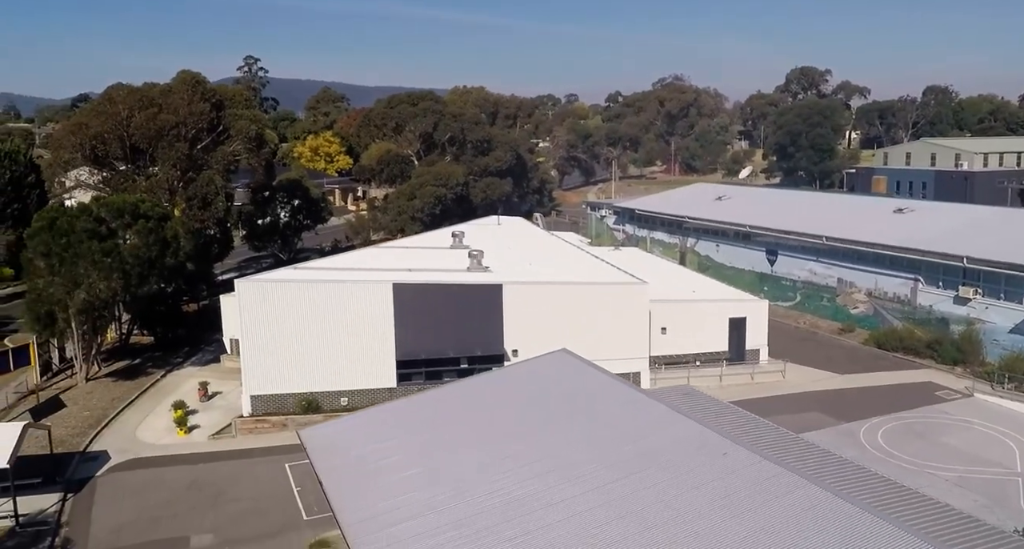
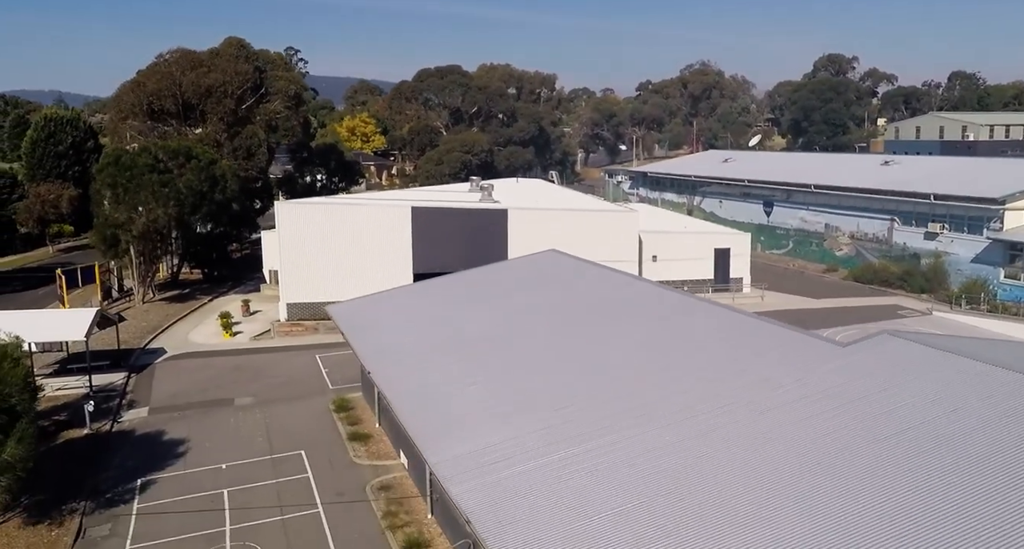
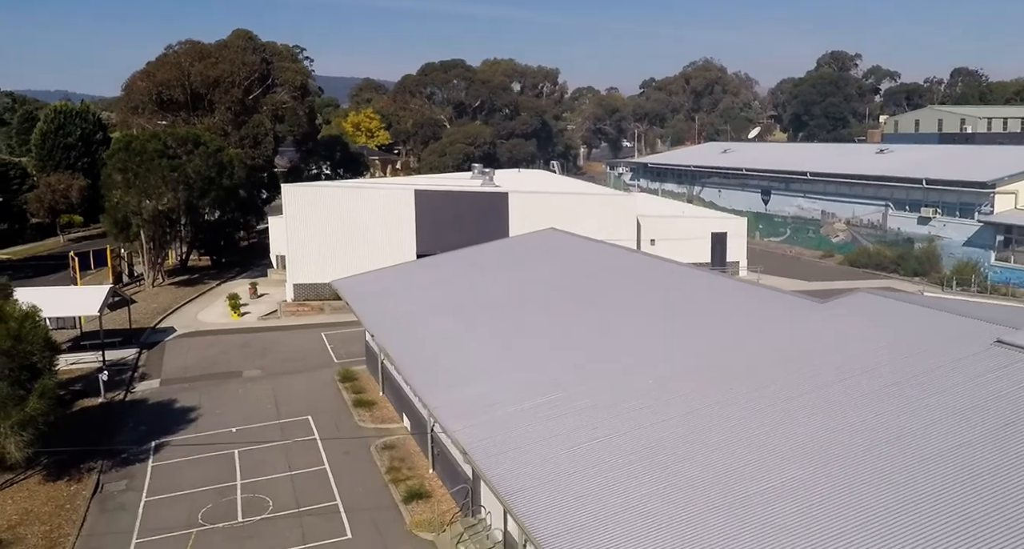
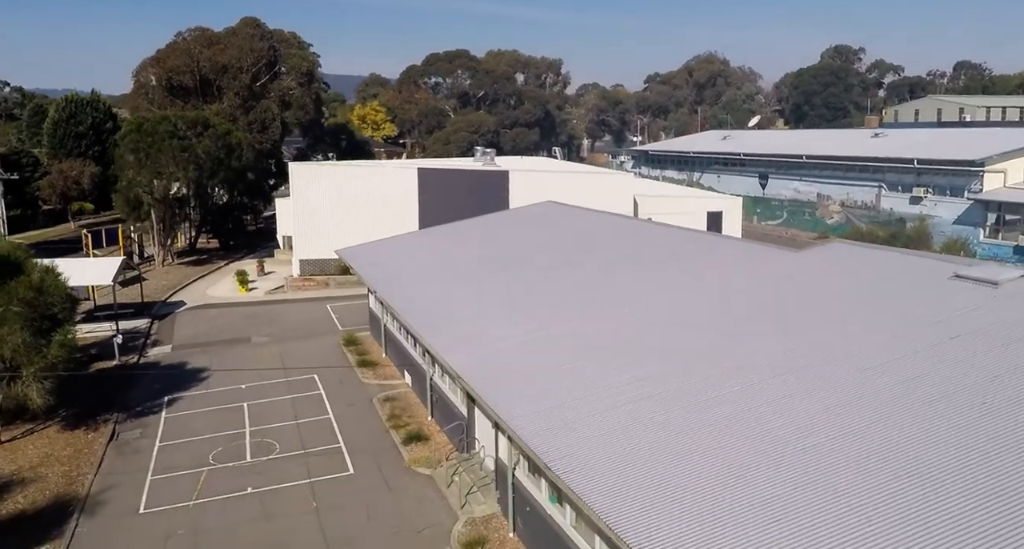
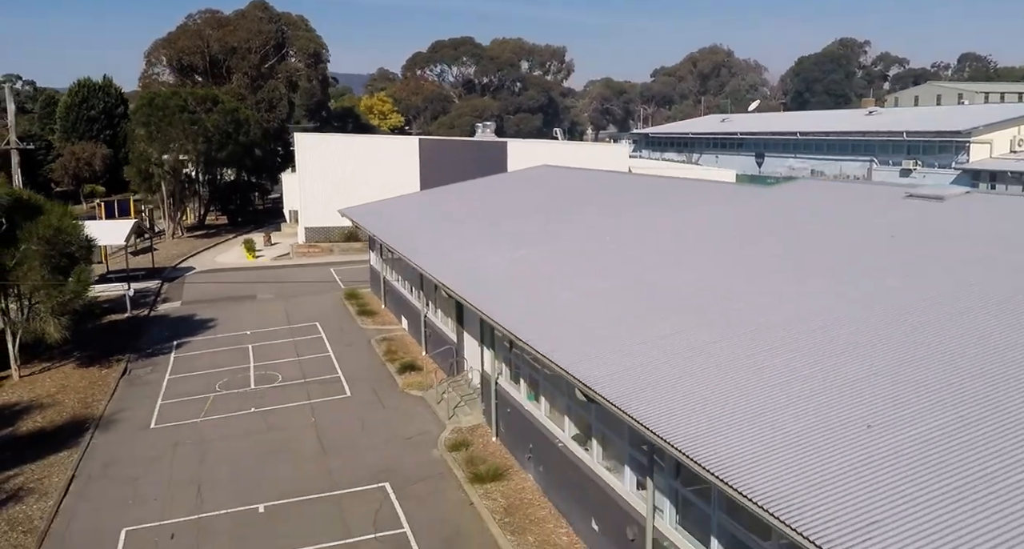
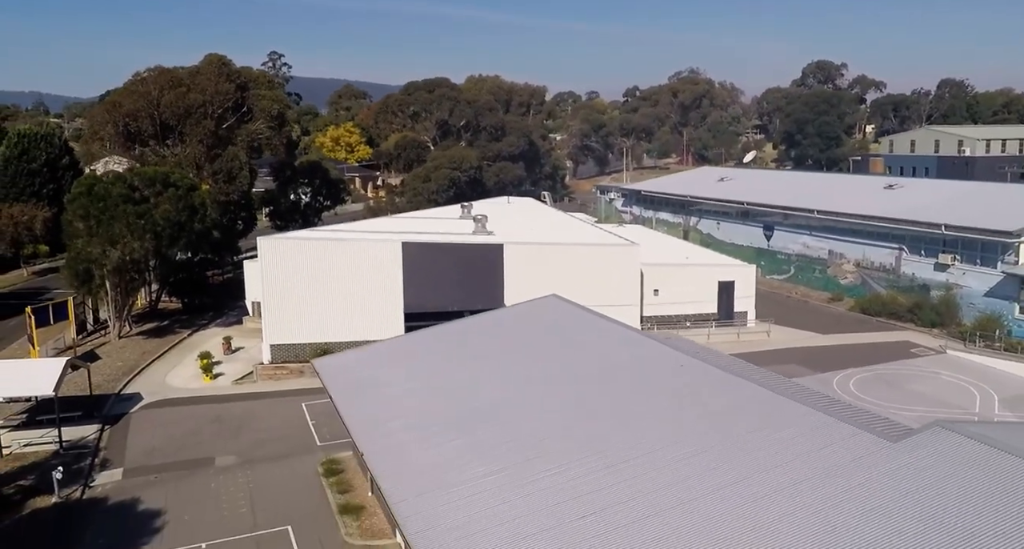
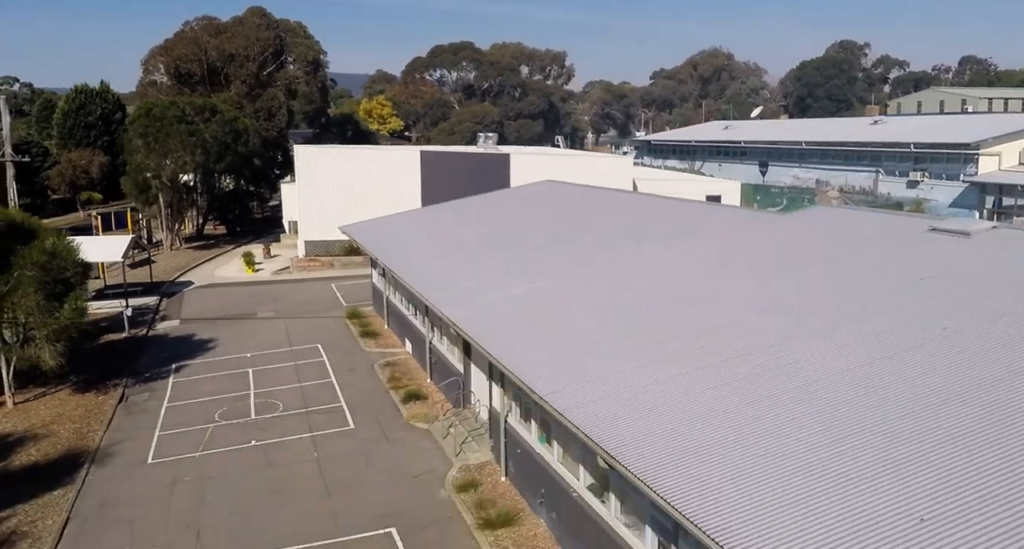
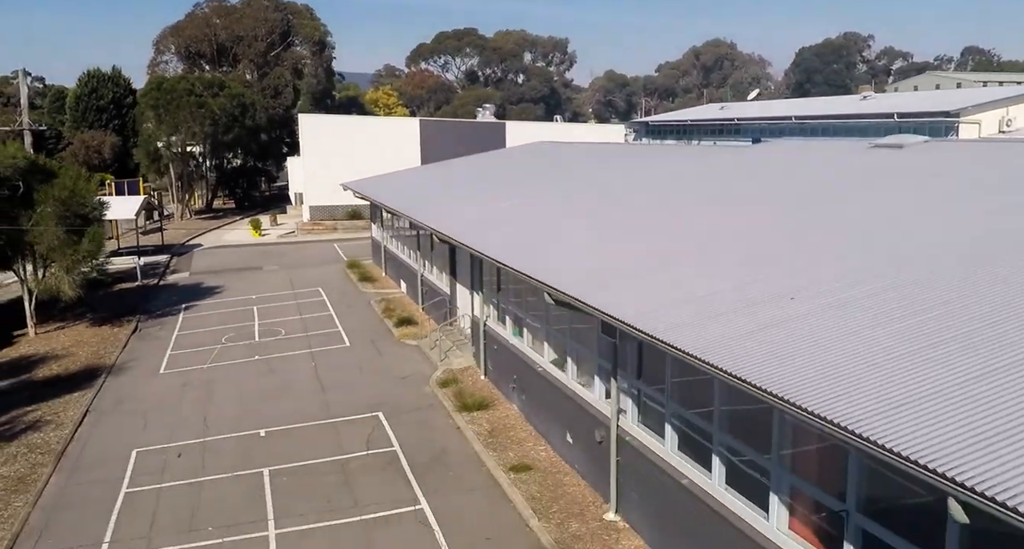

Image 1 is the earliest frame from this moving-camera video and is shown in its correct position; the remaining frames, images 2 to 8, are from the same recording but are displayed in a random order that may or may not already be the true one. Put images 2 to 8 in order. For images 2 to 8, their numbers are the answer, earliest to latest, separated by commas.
6, 2, 3, 4, 7, 5, 8
